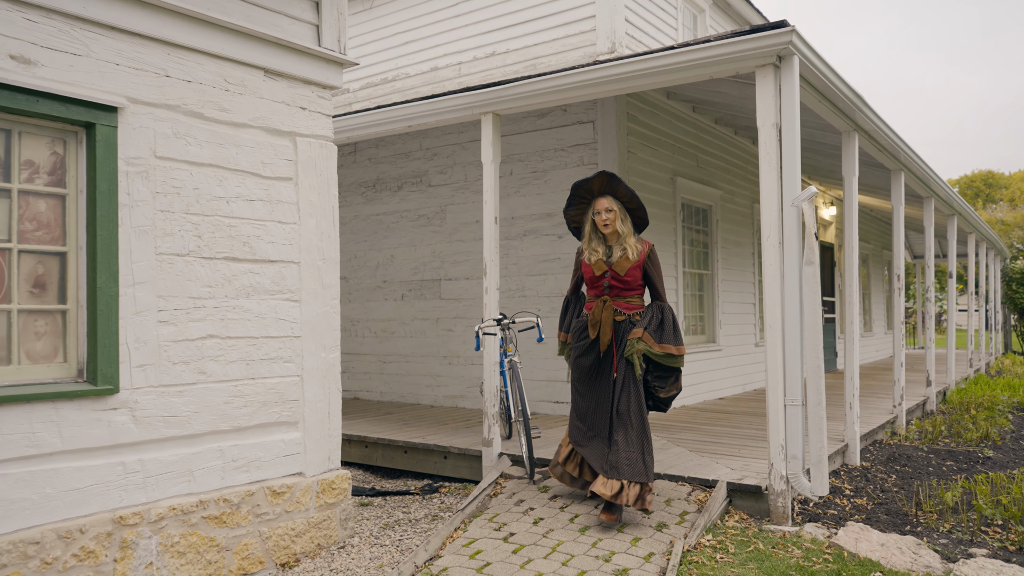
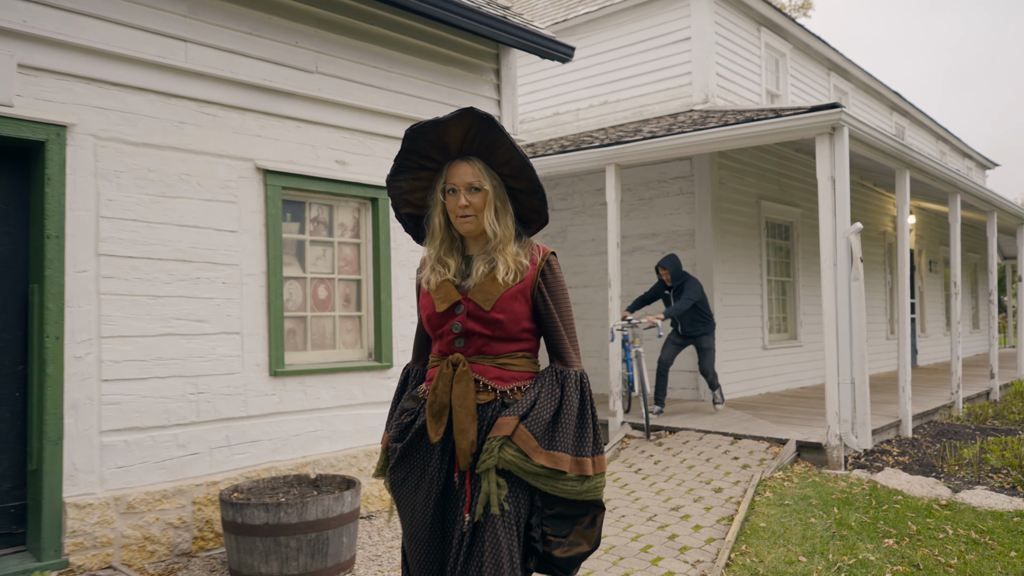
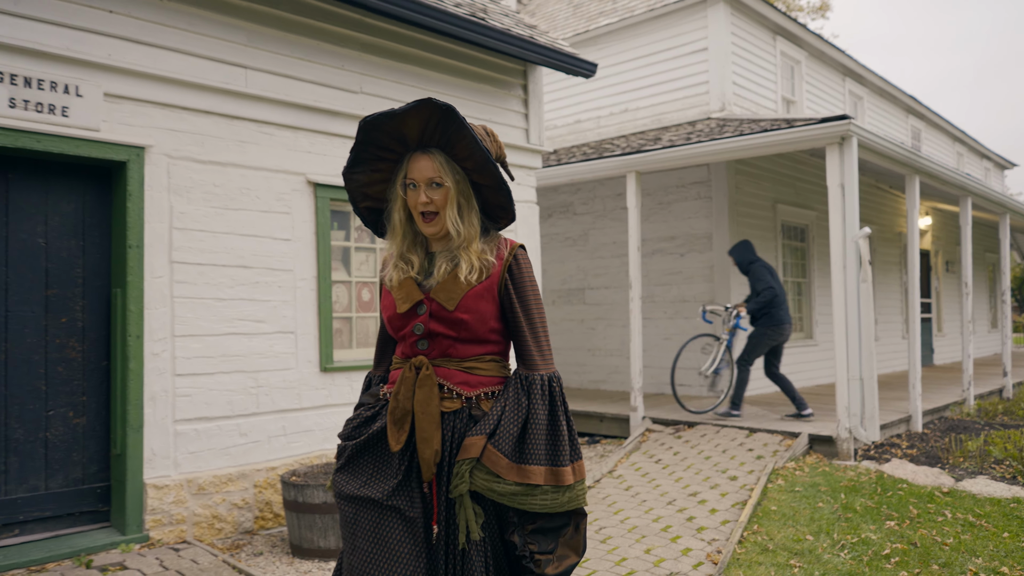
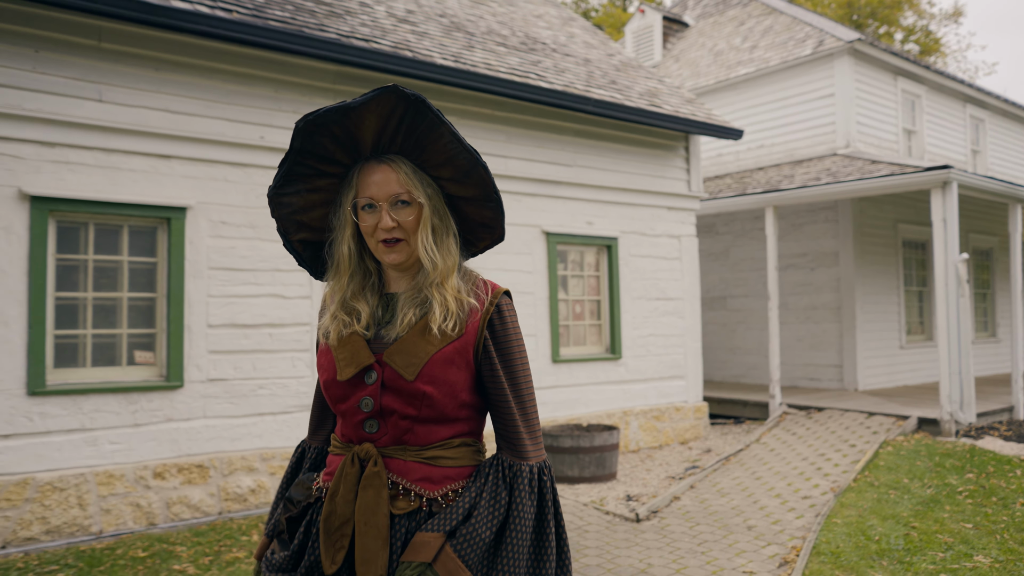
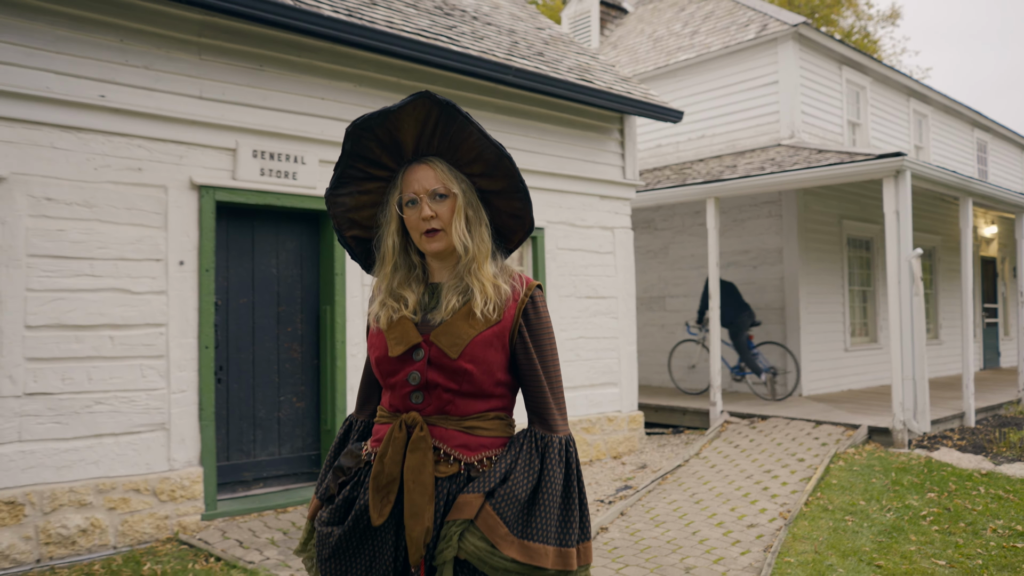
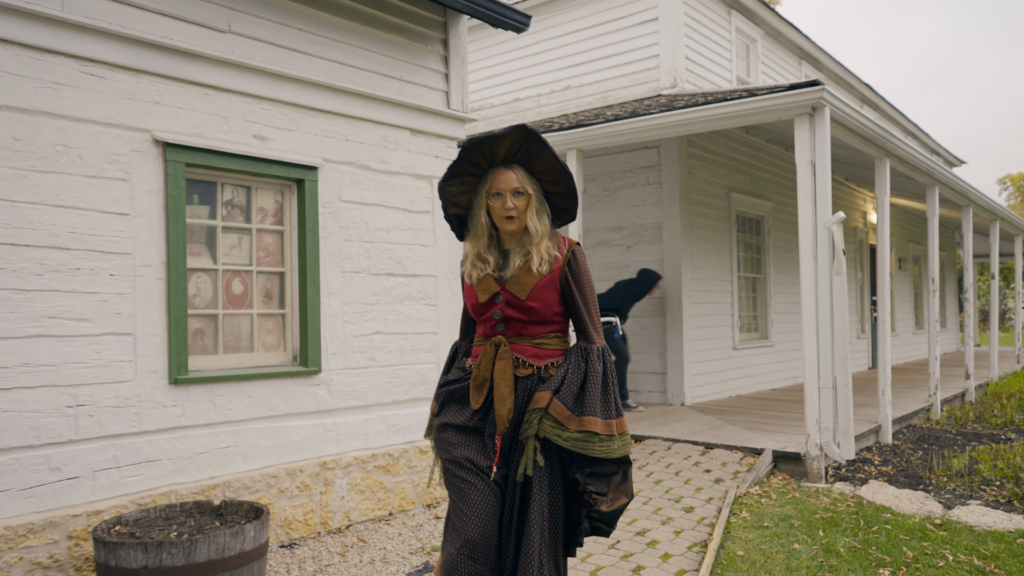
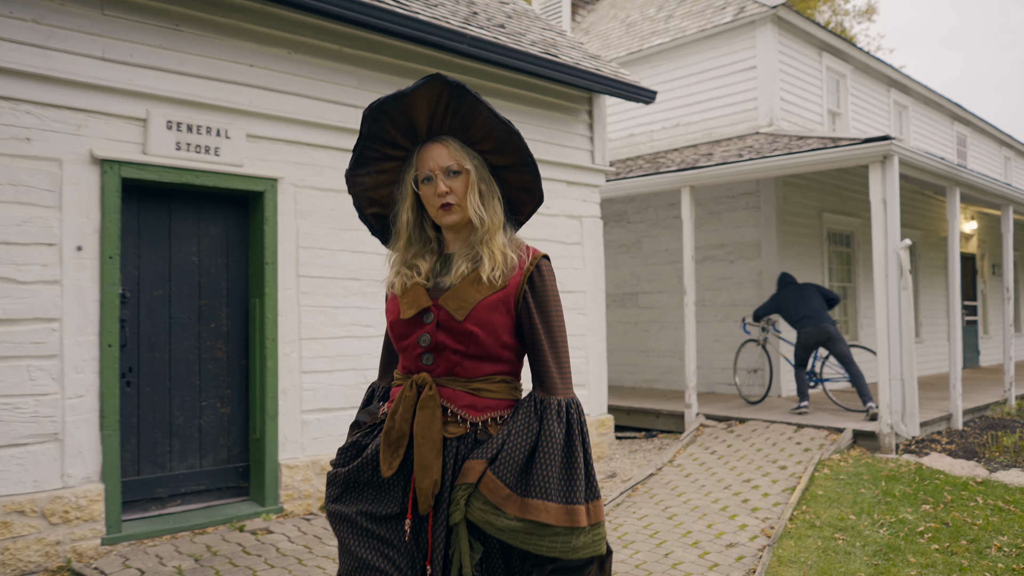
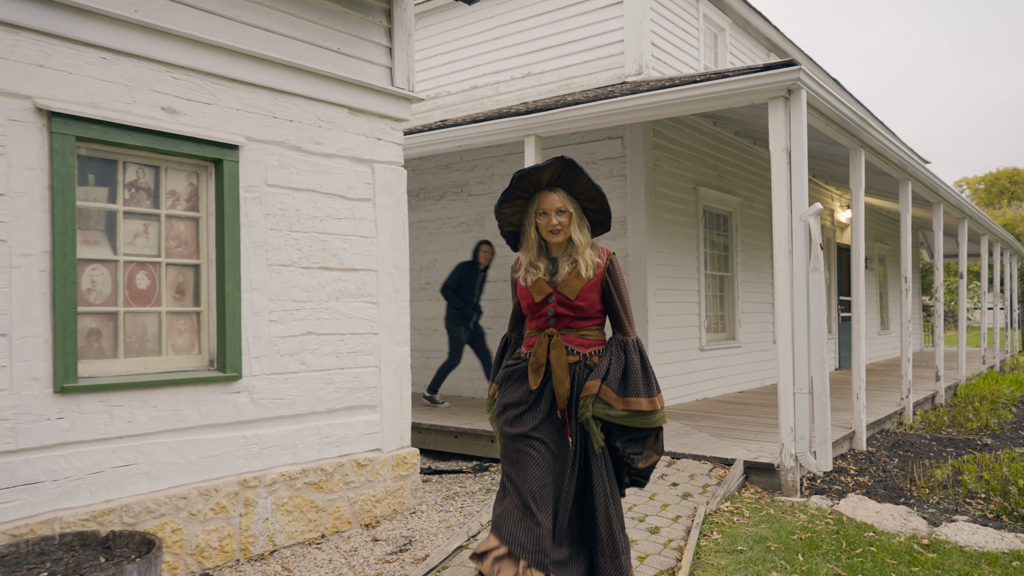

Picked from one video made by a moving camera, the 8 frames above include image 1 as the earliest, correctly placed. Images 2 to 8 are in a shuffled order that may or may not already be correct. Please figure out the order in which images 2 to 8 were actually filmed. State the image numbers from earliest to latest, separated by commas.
8, 6, 2, 3, 7, 5, 4
